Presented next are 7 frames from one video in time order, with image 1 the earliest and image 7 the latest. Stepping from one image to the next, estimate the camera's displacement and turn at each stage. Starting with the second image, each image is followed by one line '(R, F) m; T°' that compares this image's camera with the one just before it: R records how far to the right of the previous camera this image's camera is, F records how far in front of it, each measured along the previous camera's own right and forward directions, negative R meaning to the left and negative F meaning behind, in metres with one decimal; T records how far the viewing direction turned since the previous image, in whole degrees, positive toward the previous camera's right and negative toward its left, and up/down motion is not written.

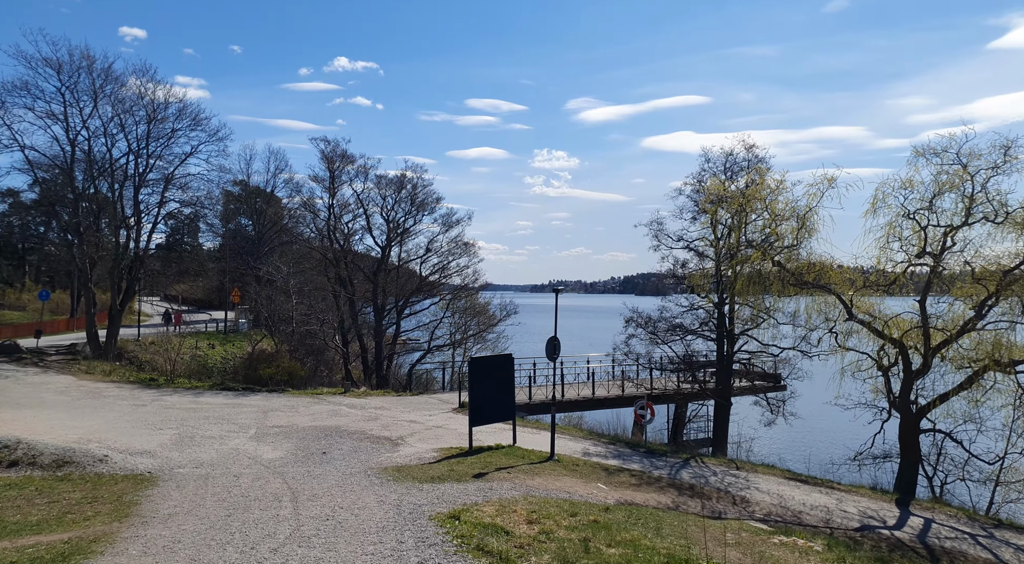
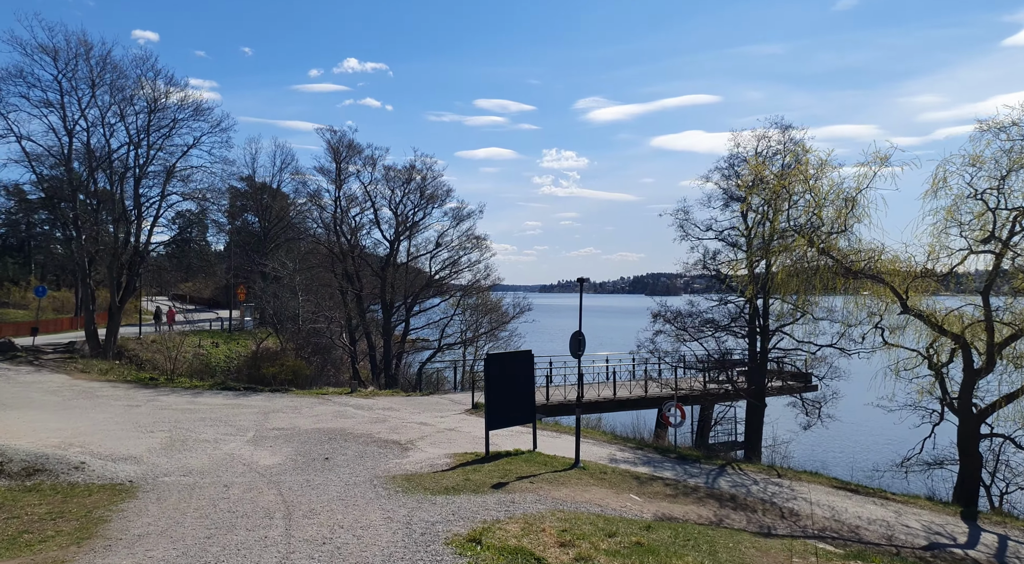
(-0.2, +1.4) m; -1°
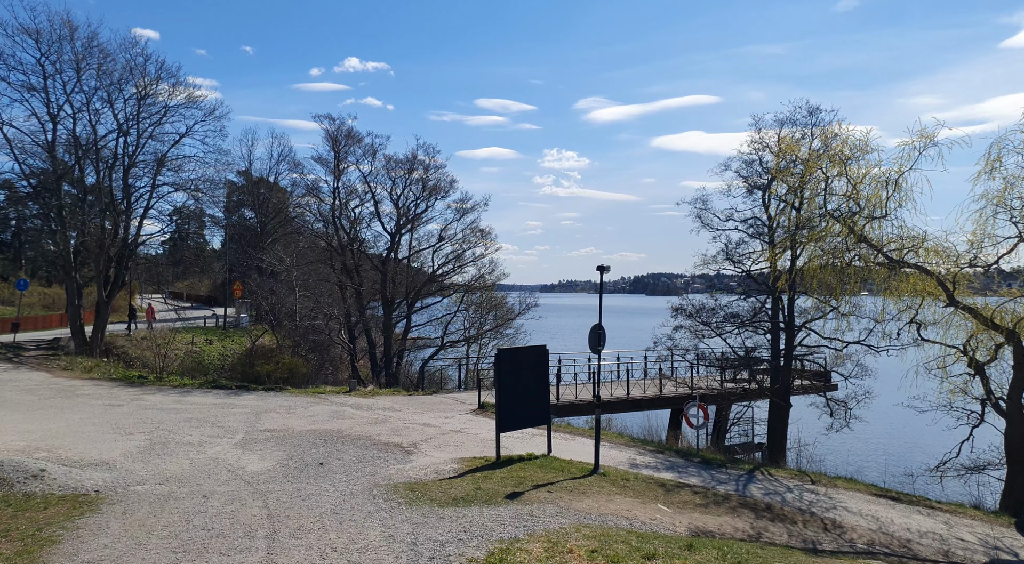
(-0.2, +1.3) m; 0°
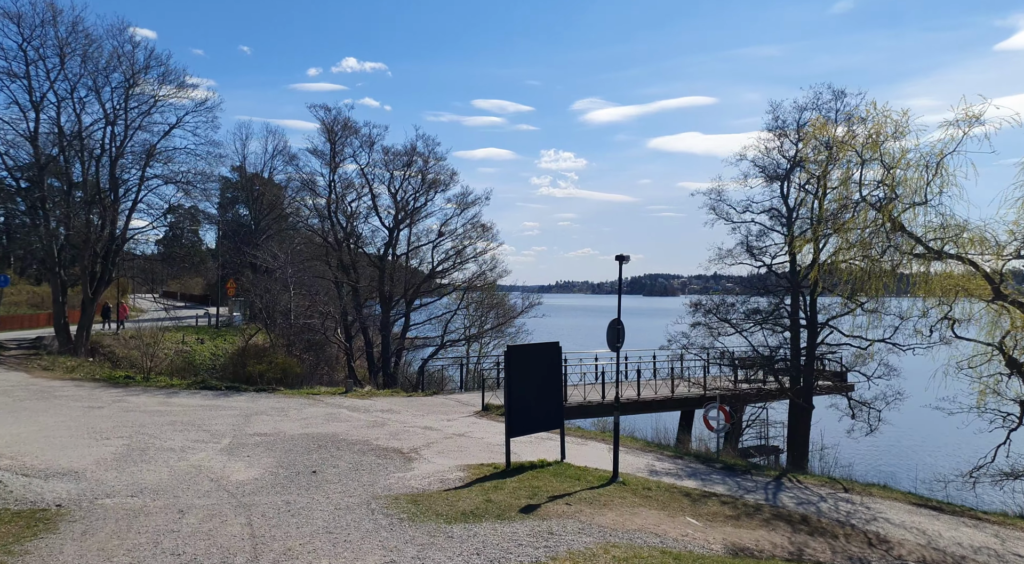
(-0.2, +1.1) m; 0°
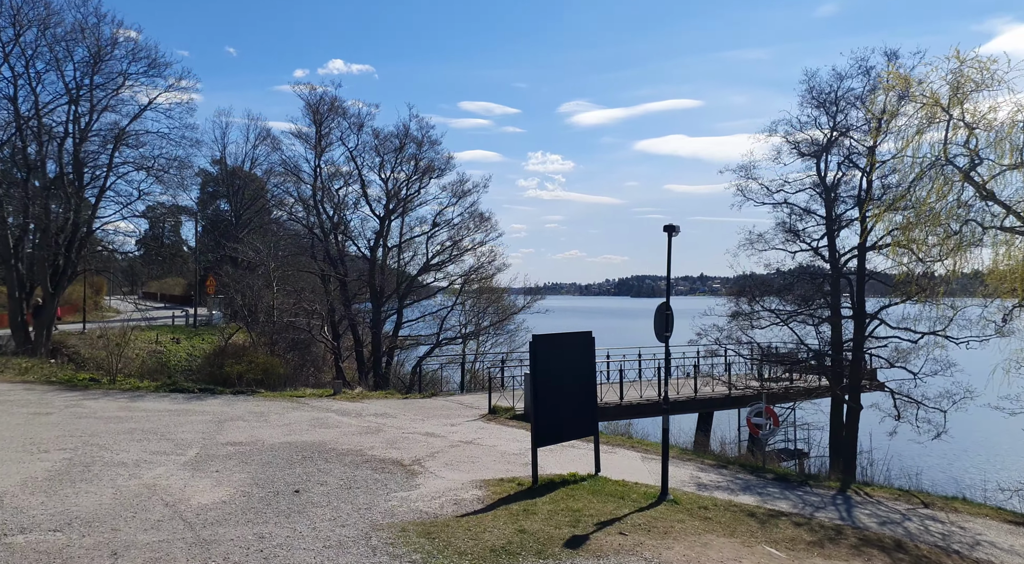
(-0.5, +2.1) m; +1°
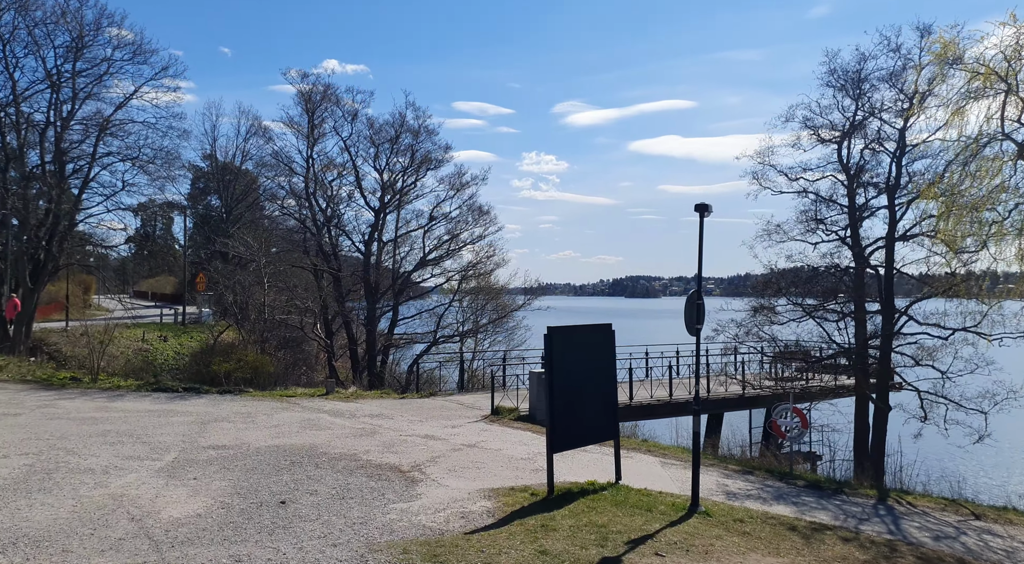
(-0.2, +1.0) m; 0°
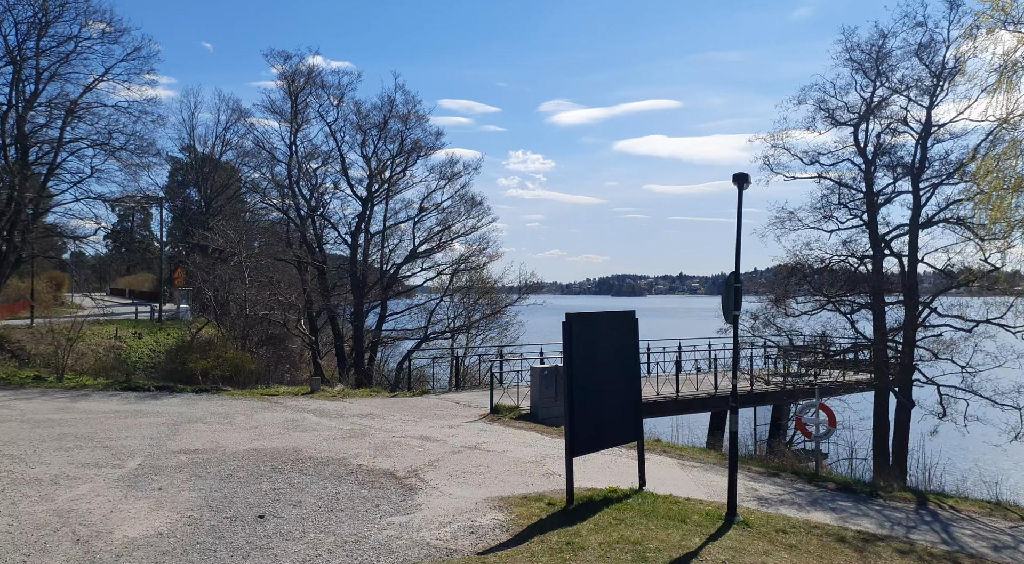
(-0.3, +1.1) m; +1°
